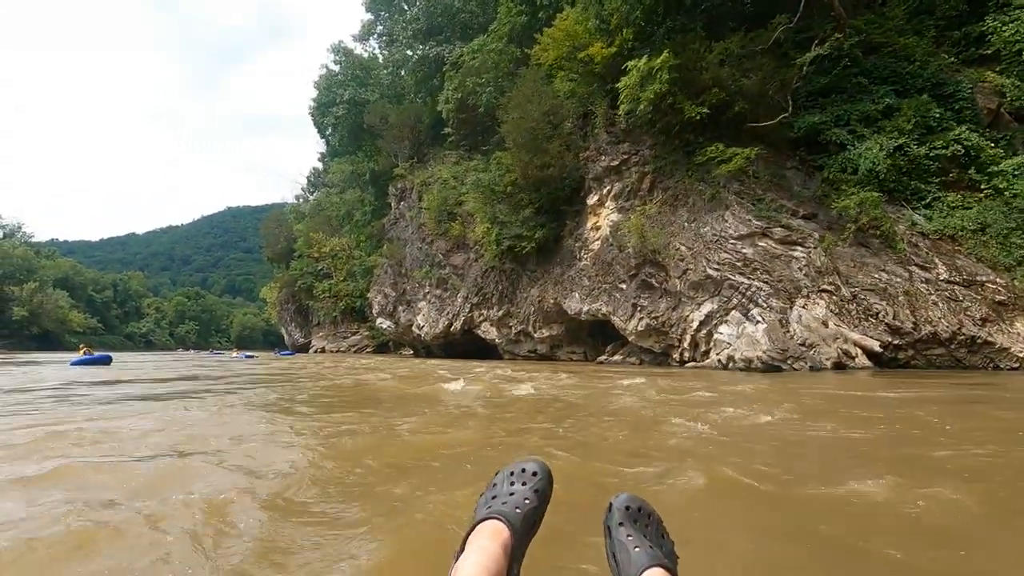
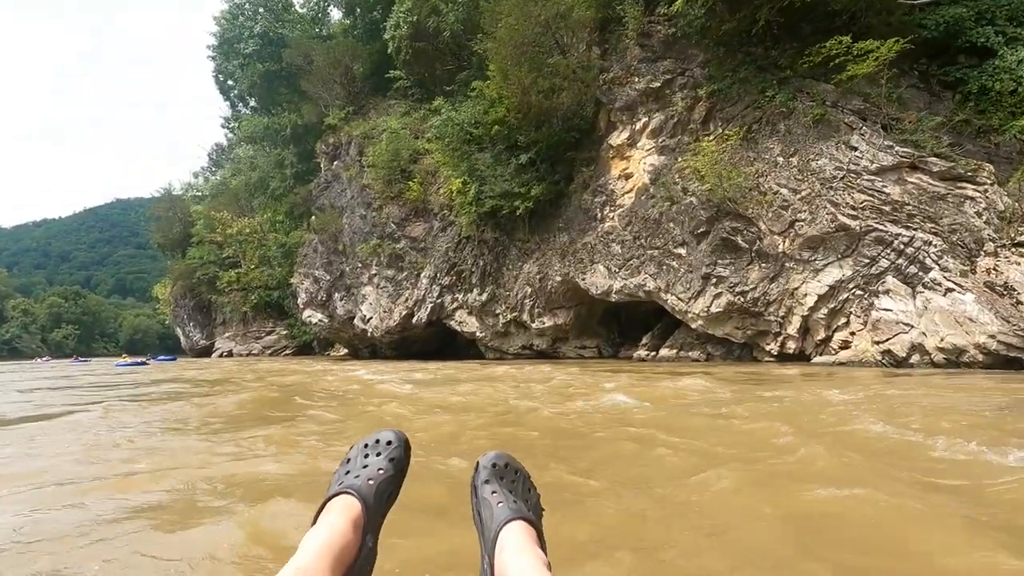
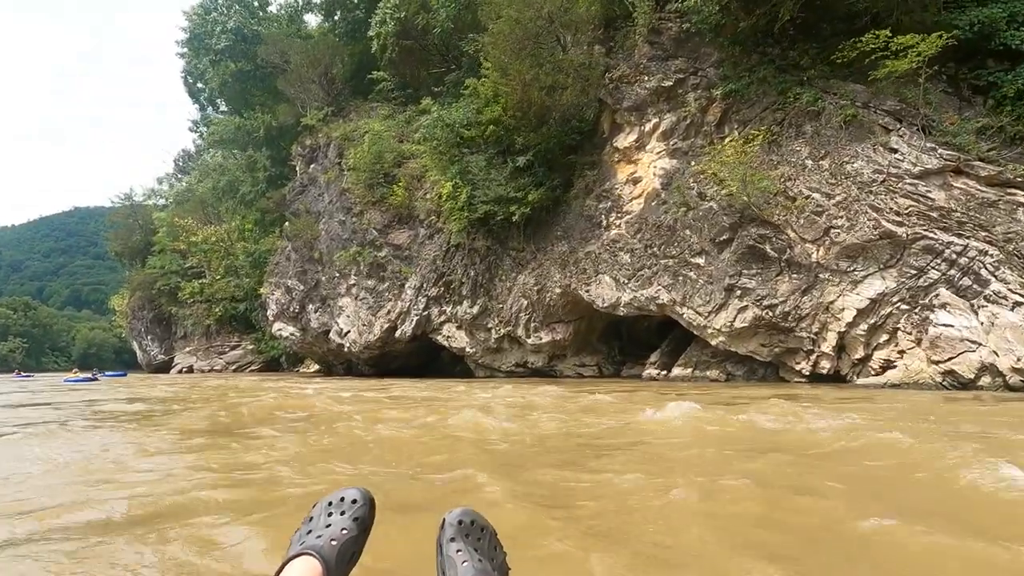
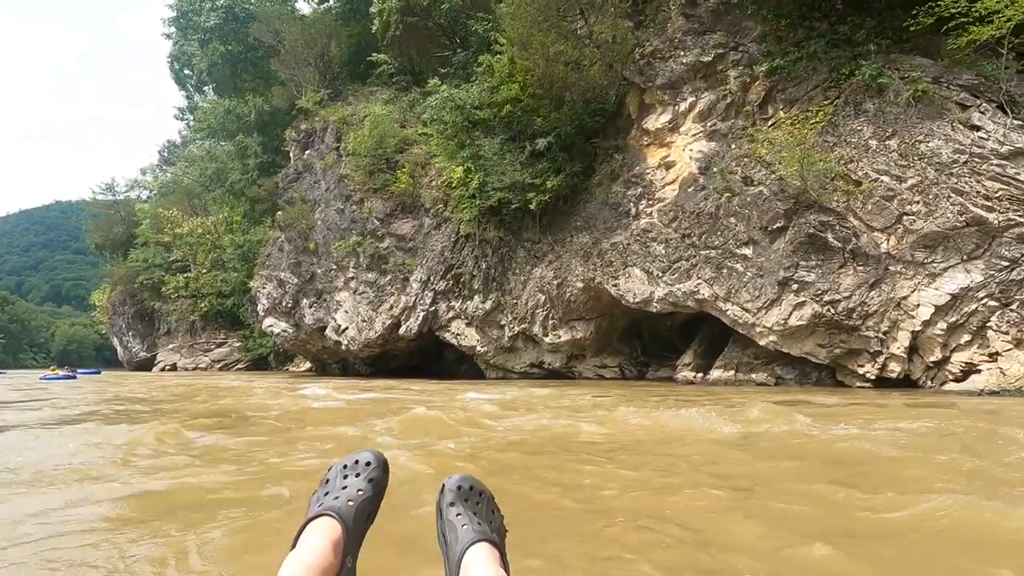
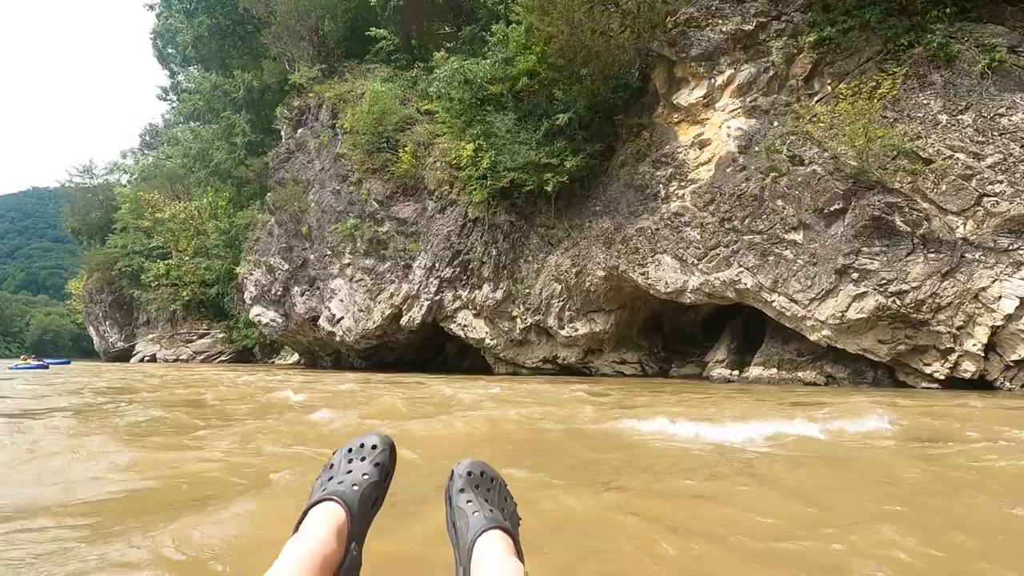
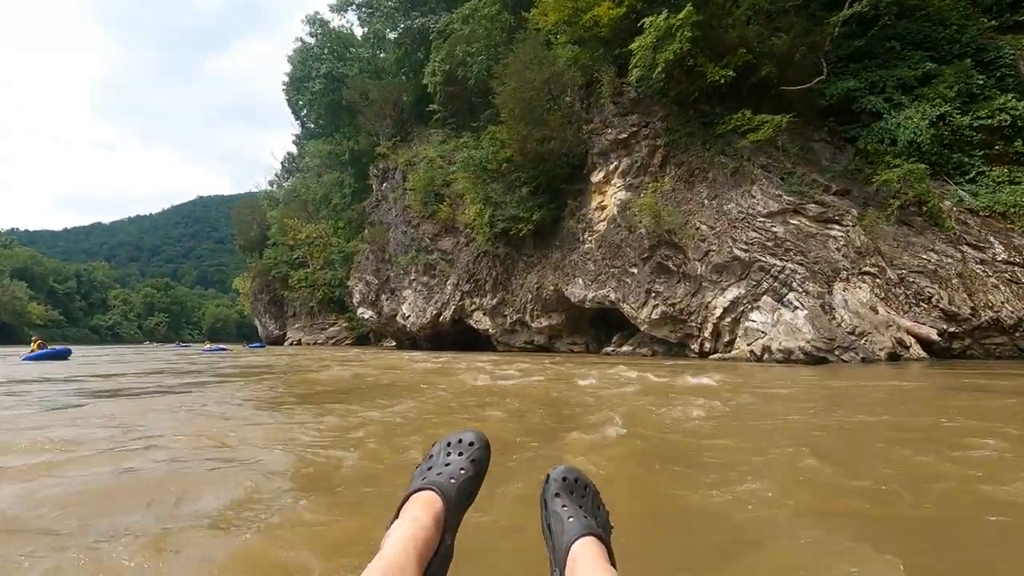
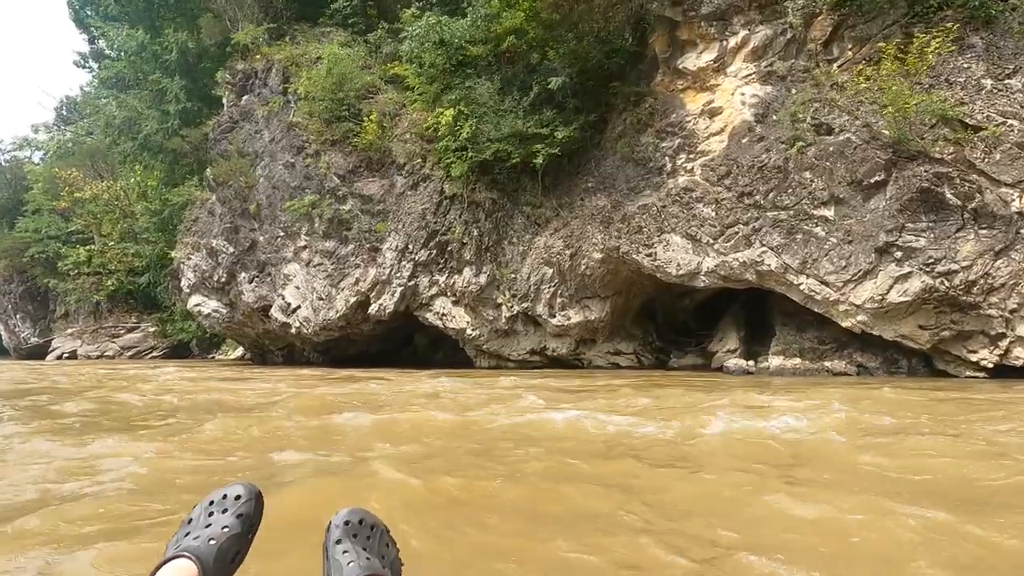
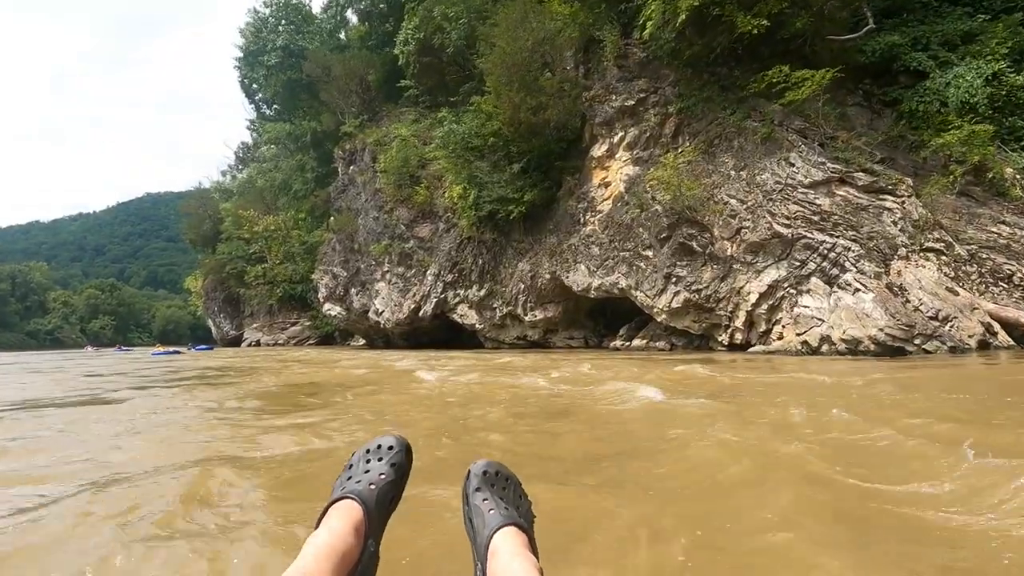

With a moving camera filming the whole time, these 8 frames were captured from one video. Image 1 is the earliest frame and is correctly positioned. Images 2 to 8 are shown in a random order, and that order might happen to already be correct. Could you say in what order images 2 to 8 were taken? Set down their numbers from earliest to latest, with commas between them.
6, 8, 2, 3, 4, 5, 7
